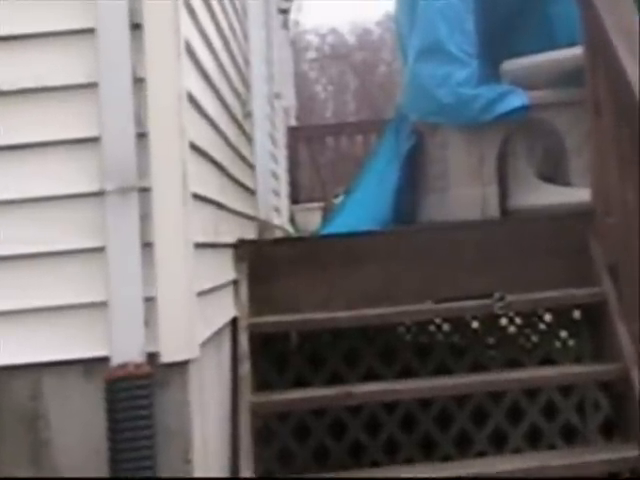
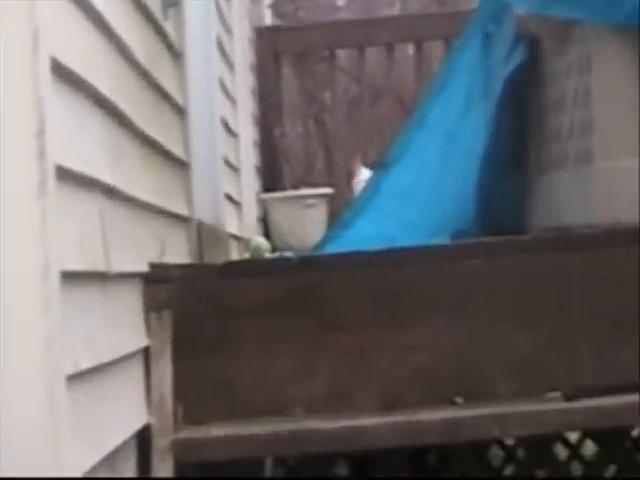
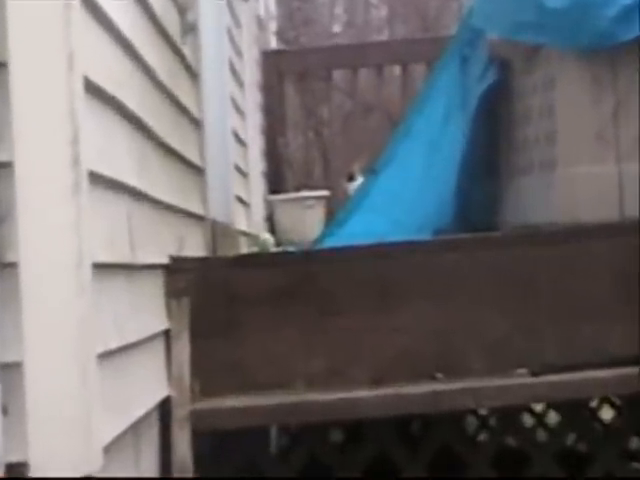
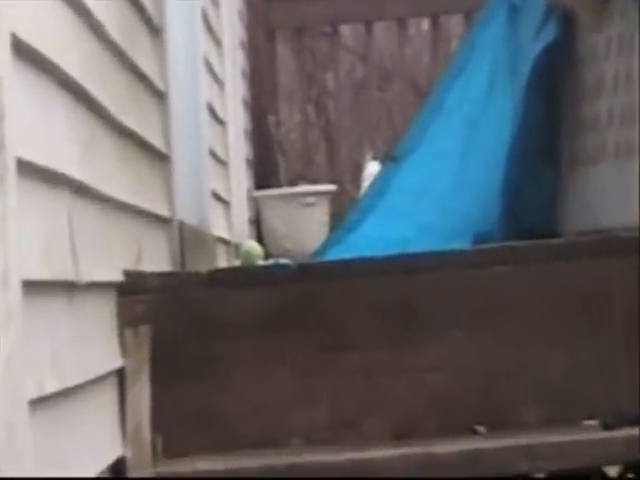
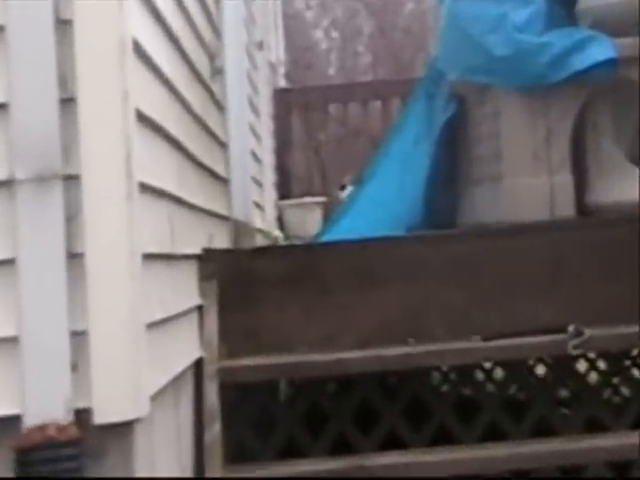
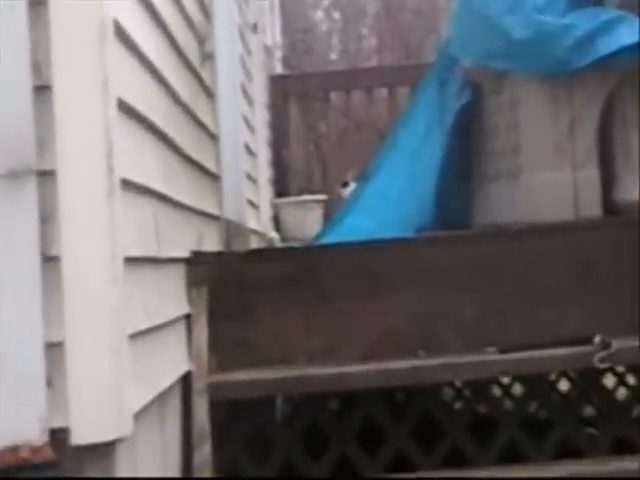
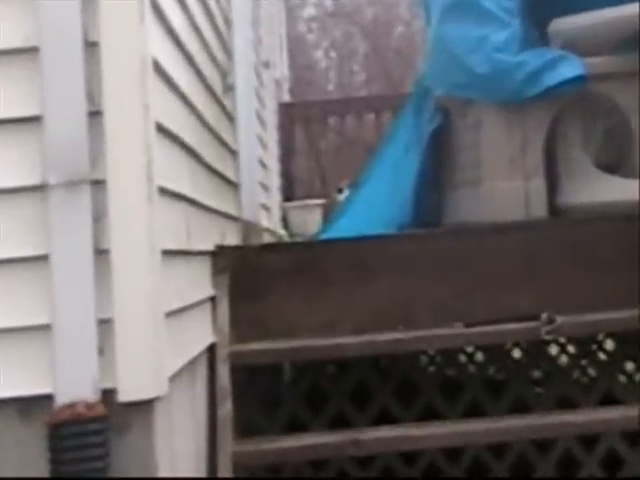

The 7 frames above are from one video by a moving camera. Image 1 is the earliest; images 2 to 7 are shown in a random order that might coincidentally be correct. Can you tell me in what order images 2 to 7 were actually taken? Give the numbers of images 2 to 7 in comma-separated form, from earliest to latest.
7, 5, 6, 3, 2, 4
